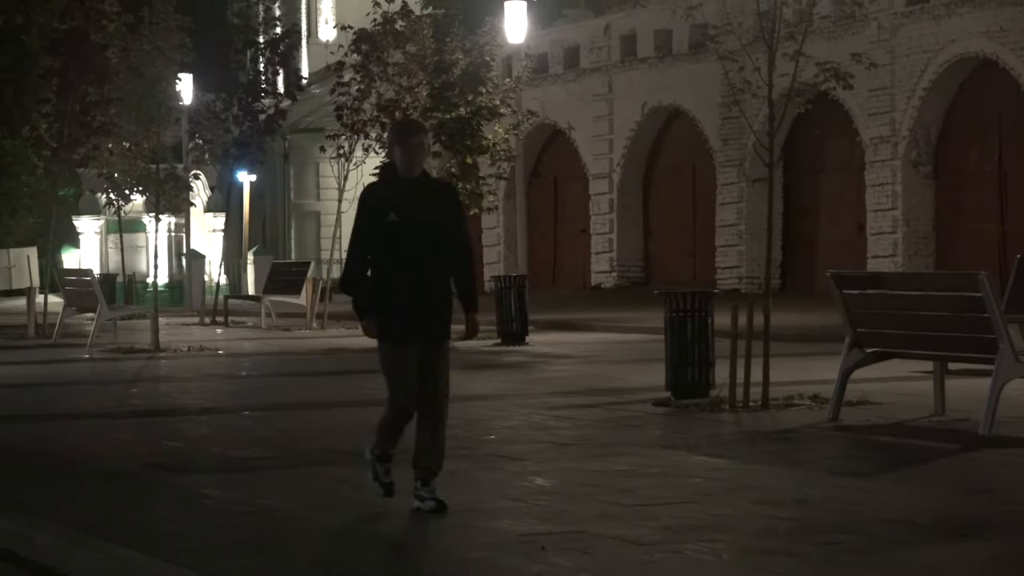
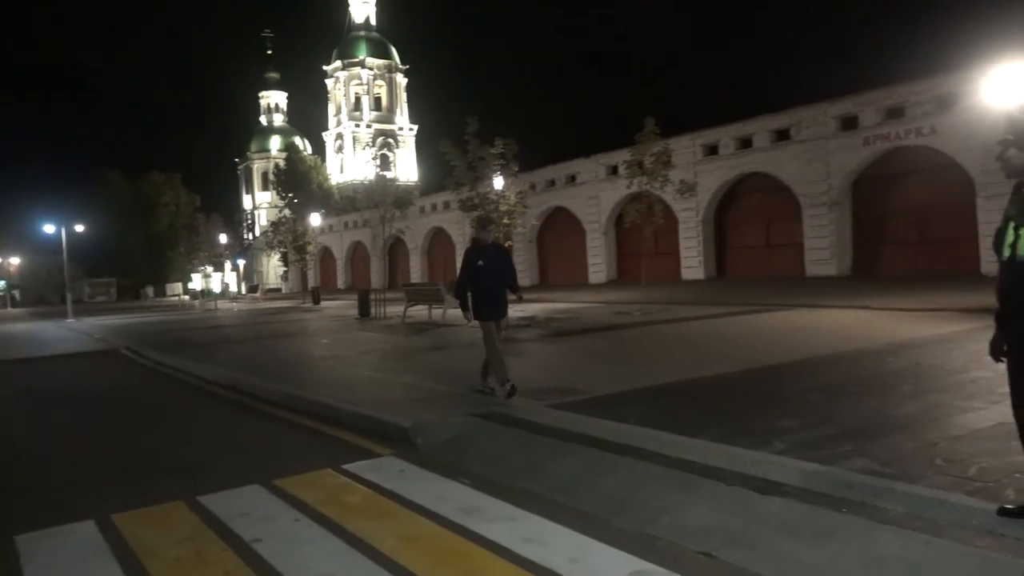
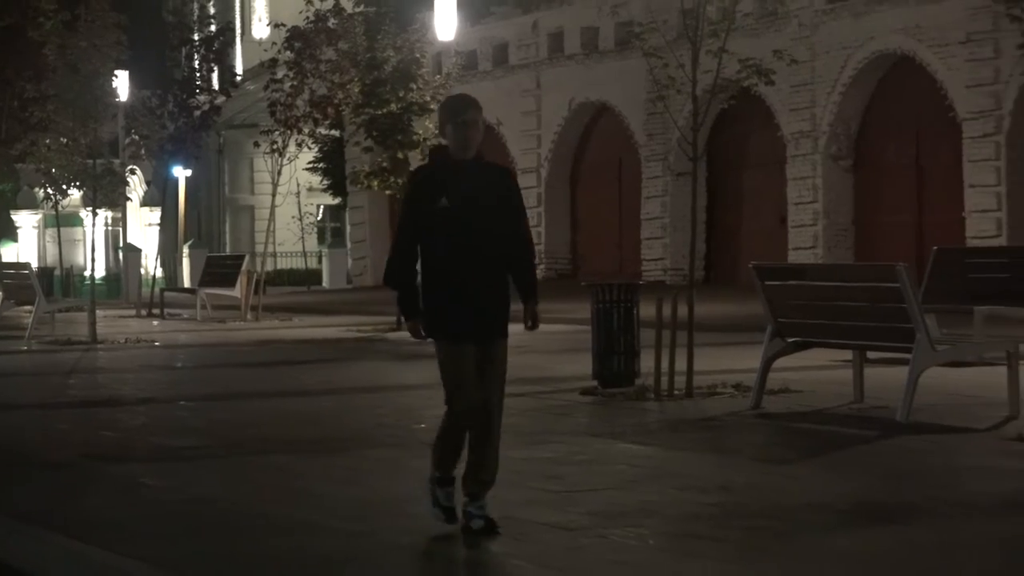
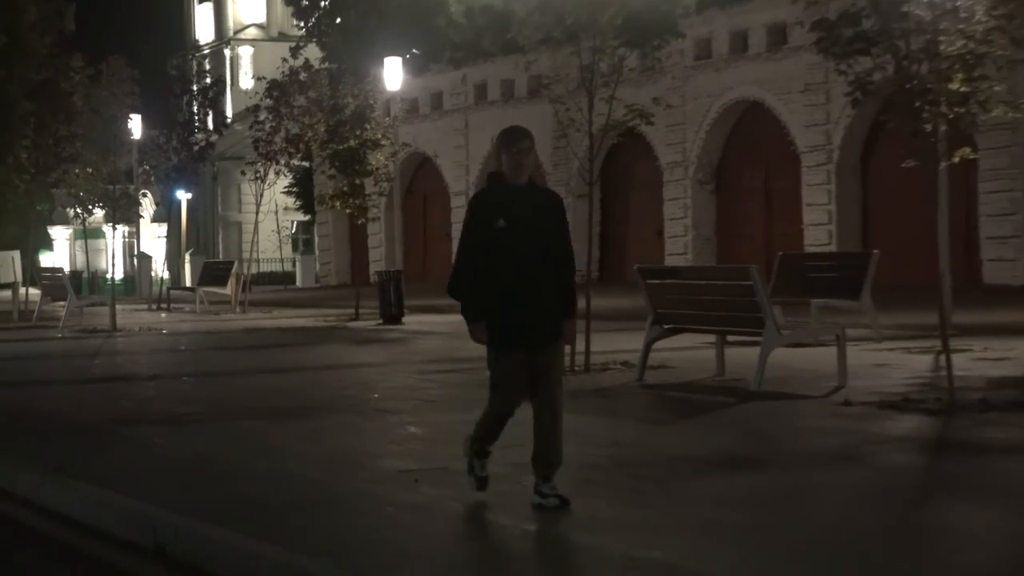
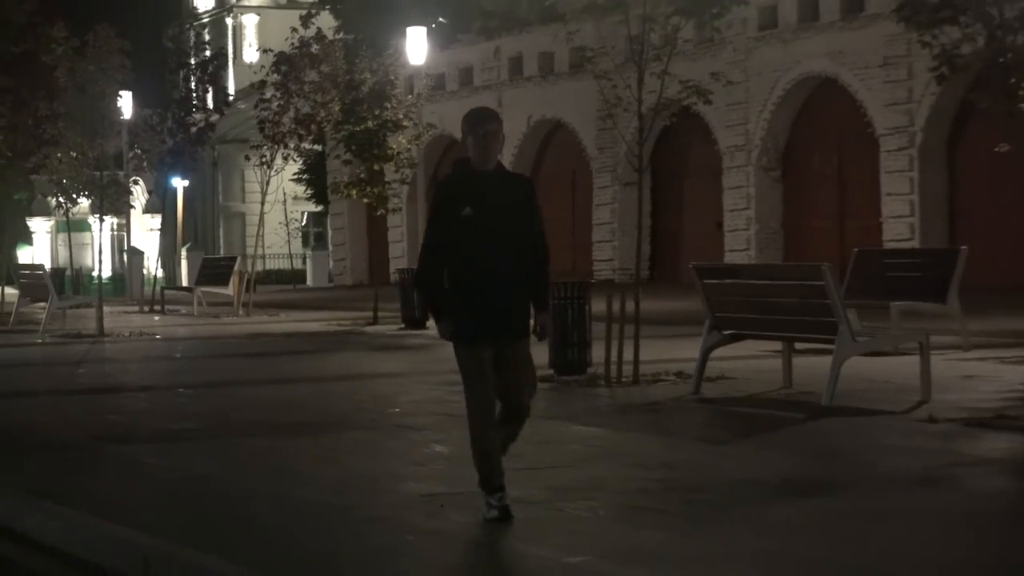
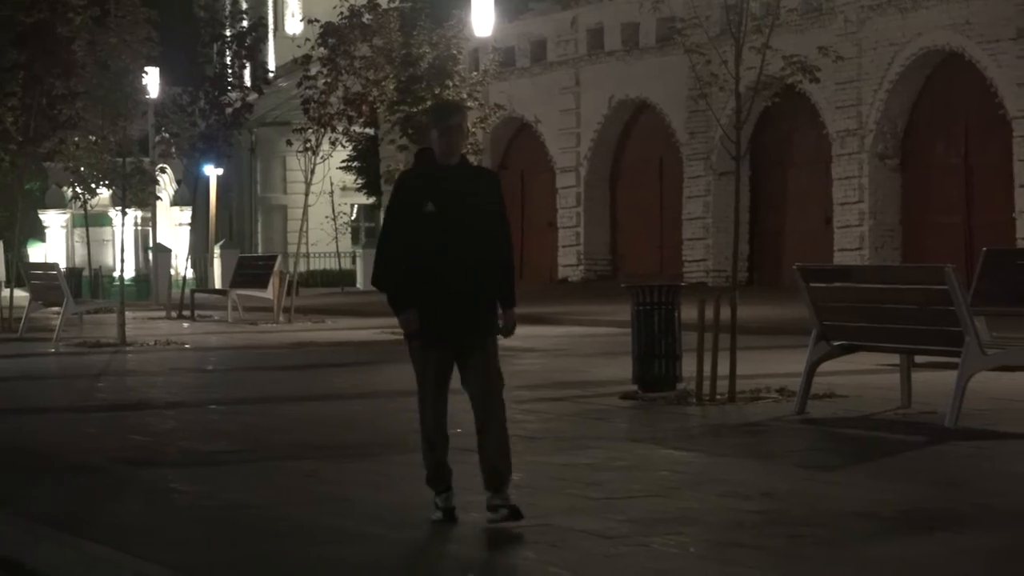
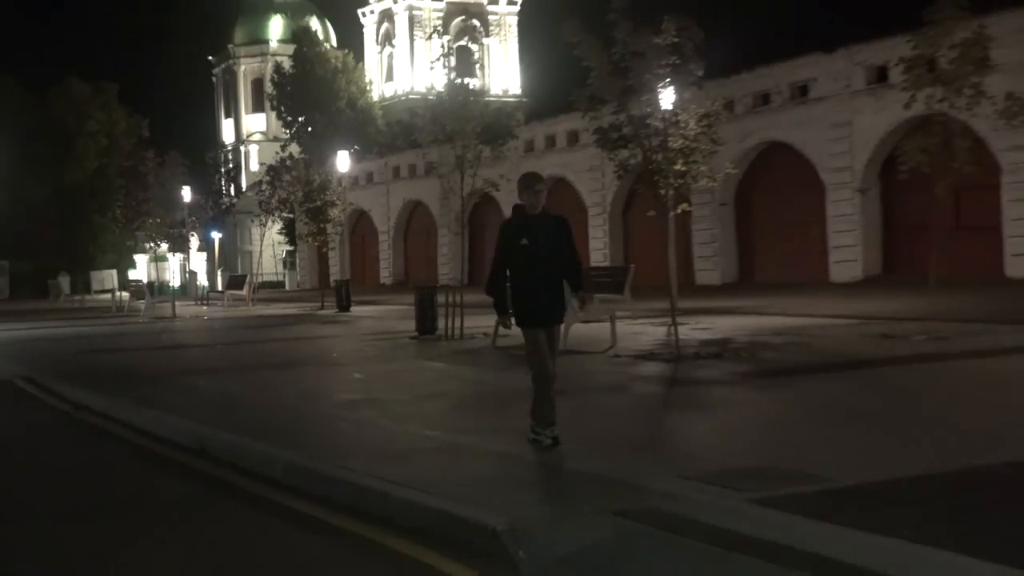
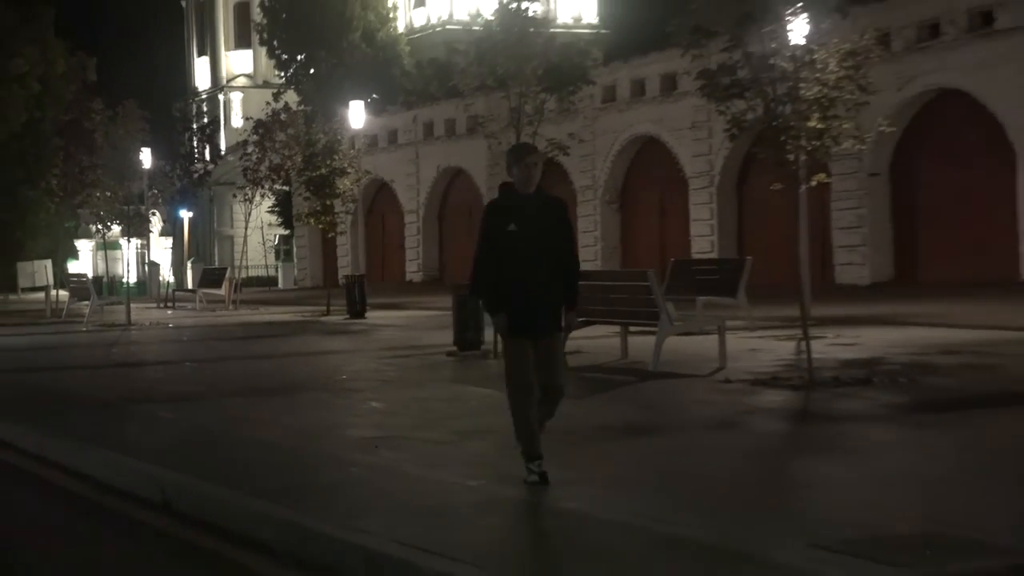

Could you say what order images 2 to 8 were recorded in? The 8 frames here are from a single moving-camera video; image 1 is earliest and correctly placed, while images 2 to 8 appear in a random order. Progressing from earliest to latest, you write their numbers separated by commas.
6, 3, 5, 4, 8, 7, 2
